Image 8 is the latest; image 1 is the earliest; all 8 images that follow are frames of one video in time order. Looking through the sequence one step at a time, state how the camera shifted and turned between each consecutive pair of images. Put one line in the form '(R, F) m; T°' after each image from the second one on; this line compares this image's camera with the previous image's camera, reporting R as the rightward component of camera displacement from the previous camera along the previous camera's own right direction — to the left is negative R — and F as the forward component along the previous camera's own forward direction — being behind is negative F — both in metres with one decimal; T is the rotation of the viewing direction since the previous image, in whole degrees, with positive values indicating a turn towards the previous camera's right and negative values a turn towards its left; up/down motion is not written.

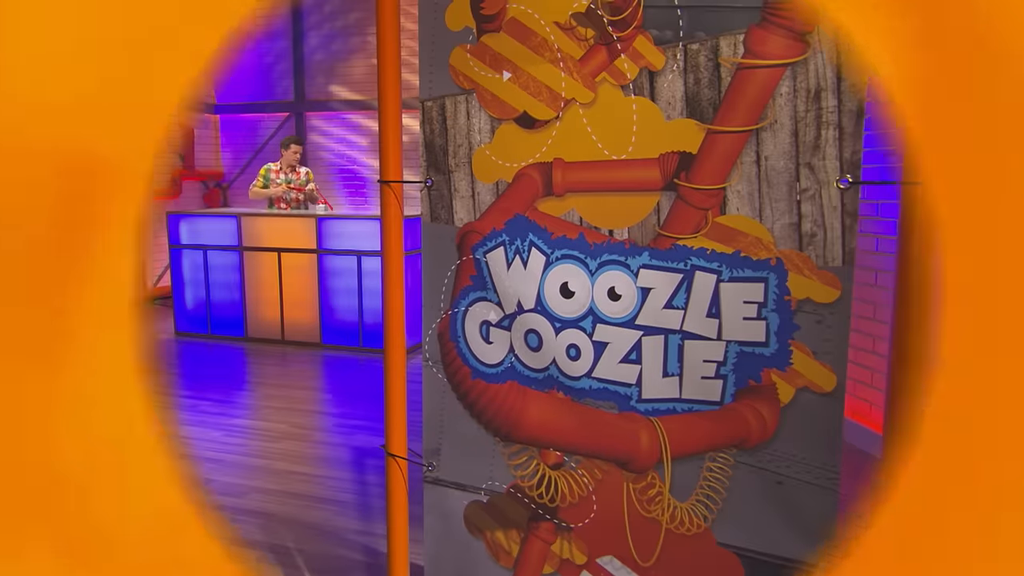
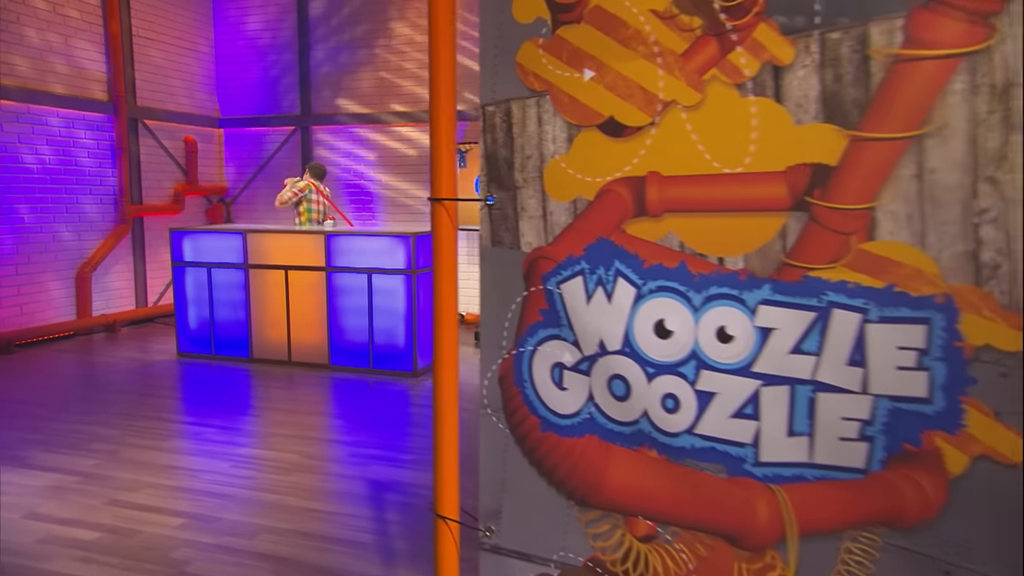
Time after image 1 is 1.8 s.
(-0.1, +0.2) m; 0°
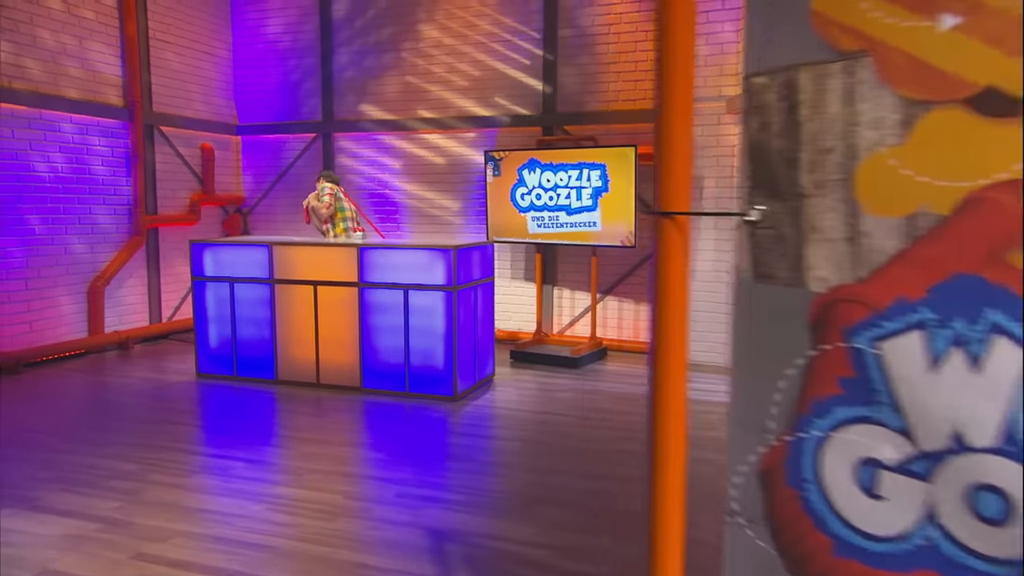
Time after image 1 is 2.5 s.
(-0.3, +0.4) m; 0°
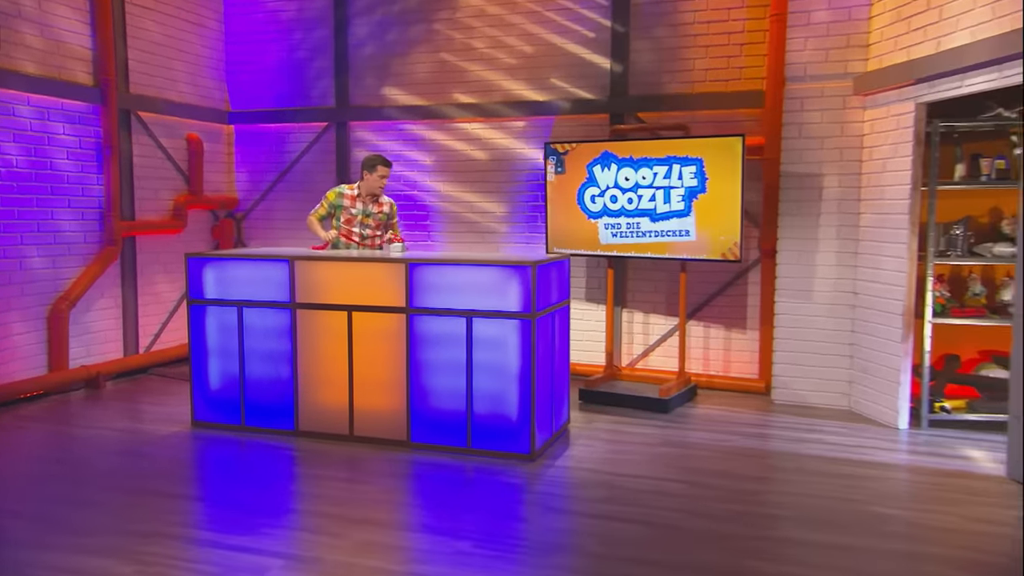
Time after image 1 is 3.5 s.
(-0.6, +1.3) m; +2°
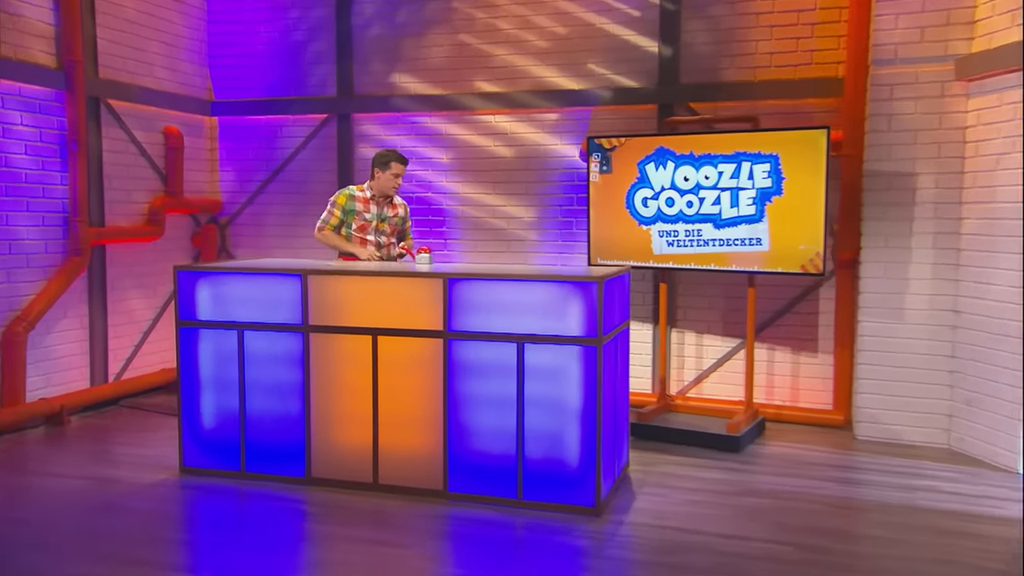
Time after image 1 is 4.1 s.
(-0.4, +0.8) m; +2°
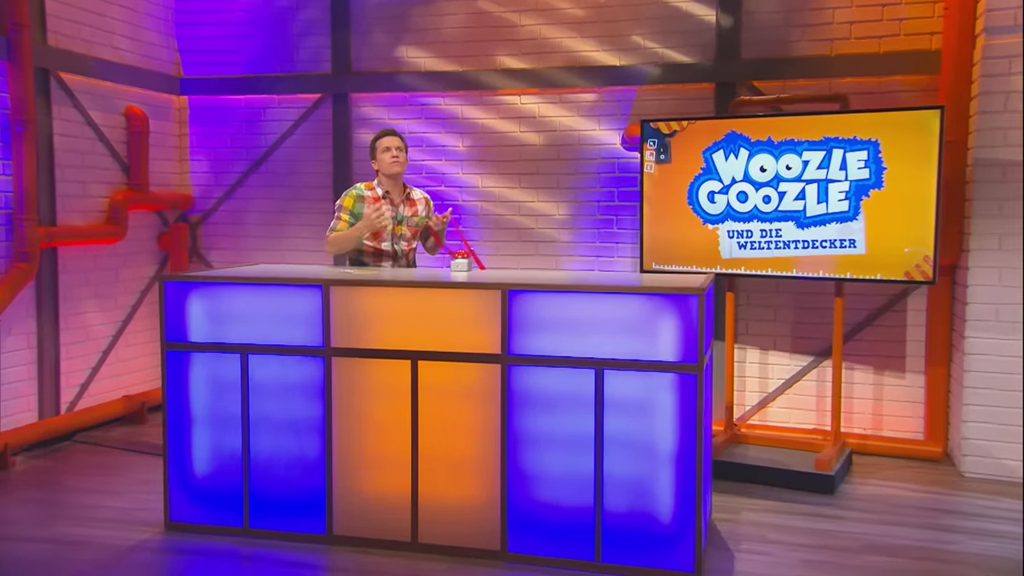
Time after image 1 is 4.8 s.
(-0.4, +0.8) m; +3°
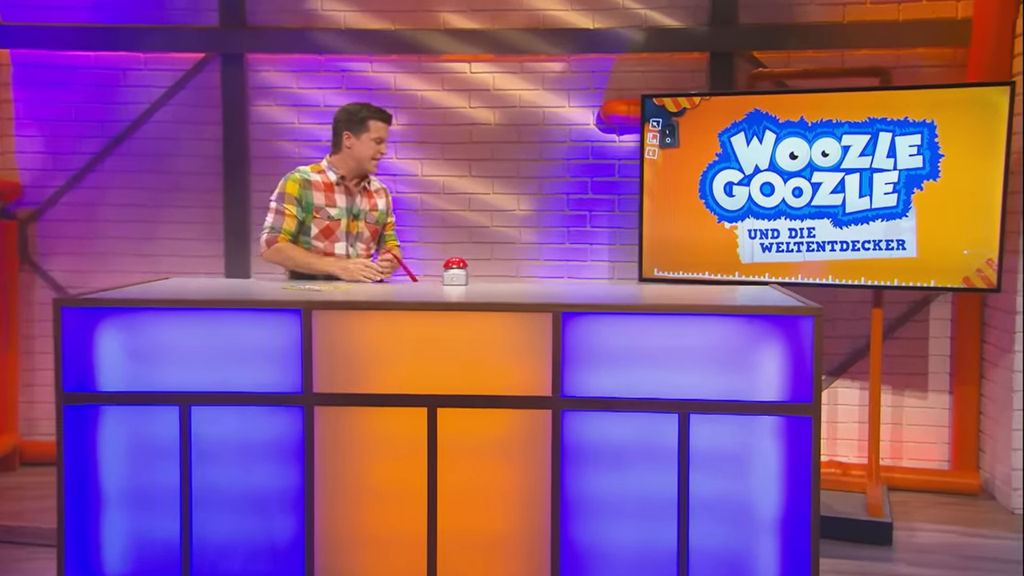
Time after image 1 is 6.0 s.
(-0.6, +1.0) m; +12°
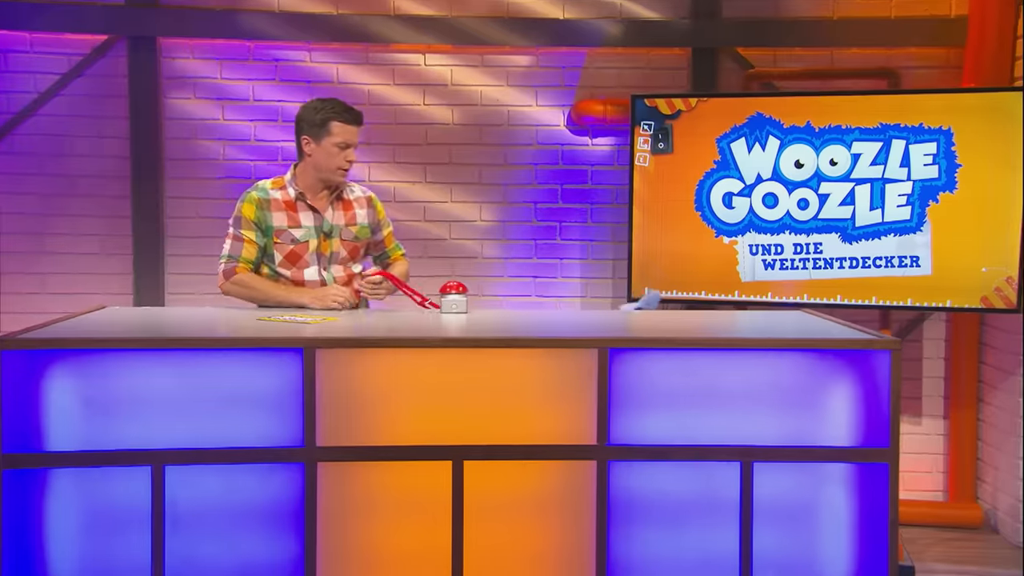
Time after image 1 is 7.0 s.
(-0.3, +0.5) m; +7°
